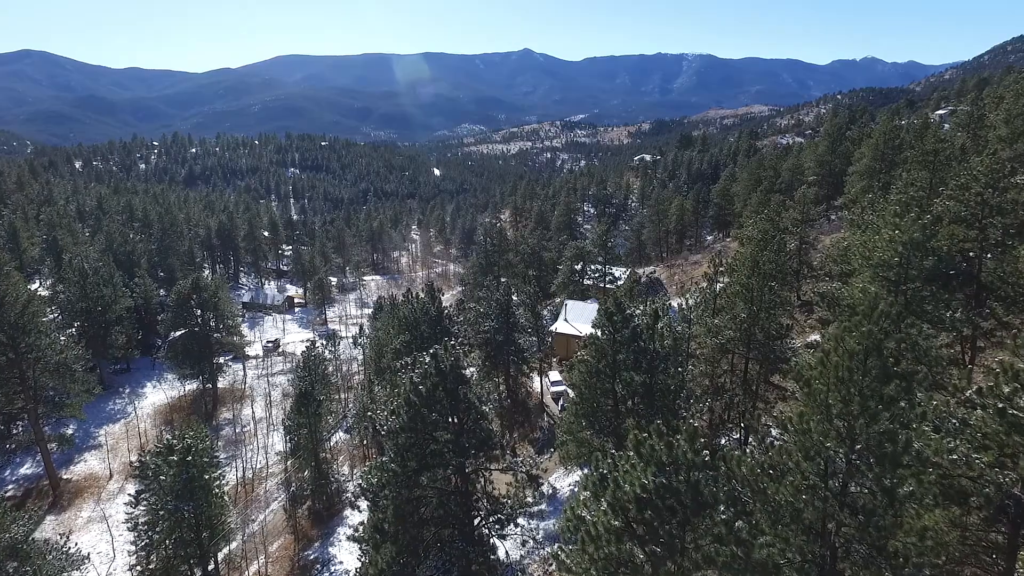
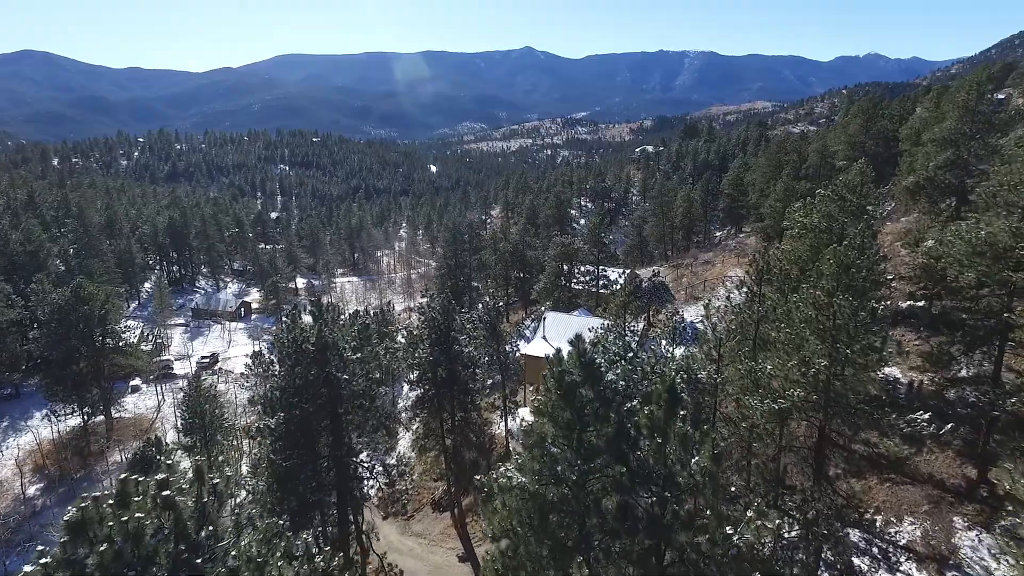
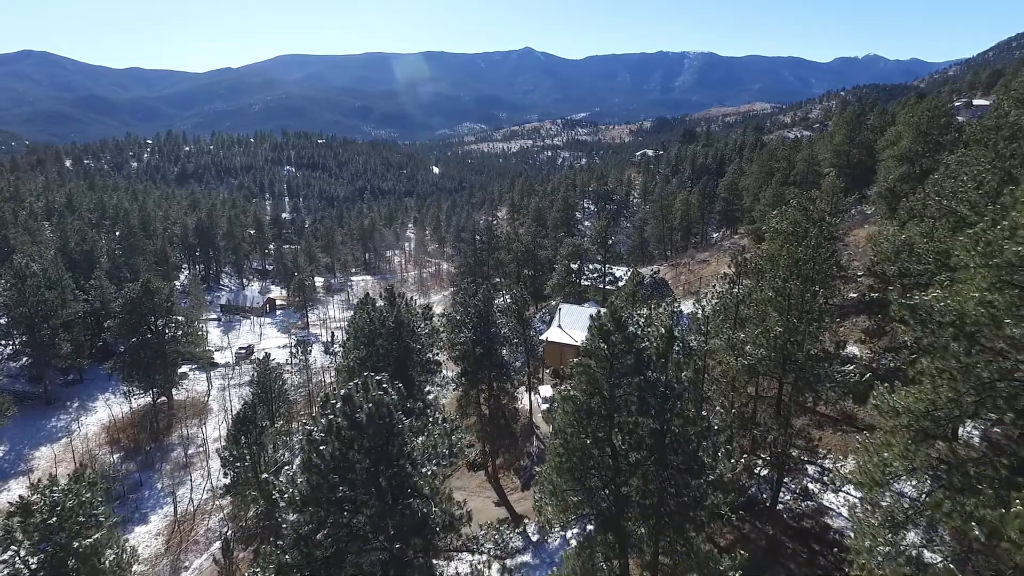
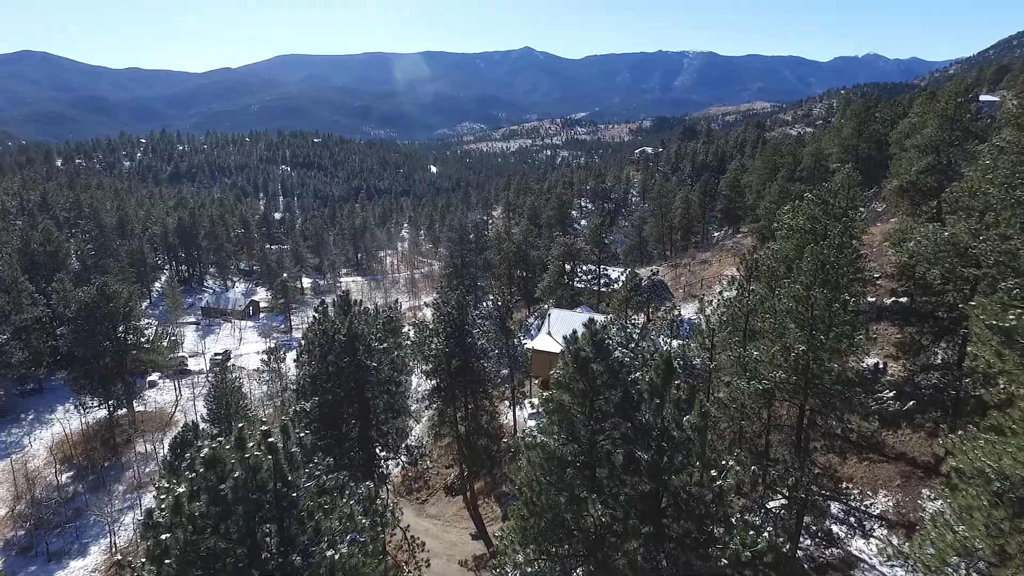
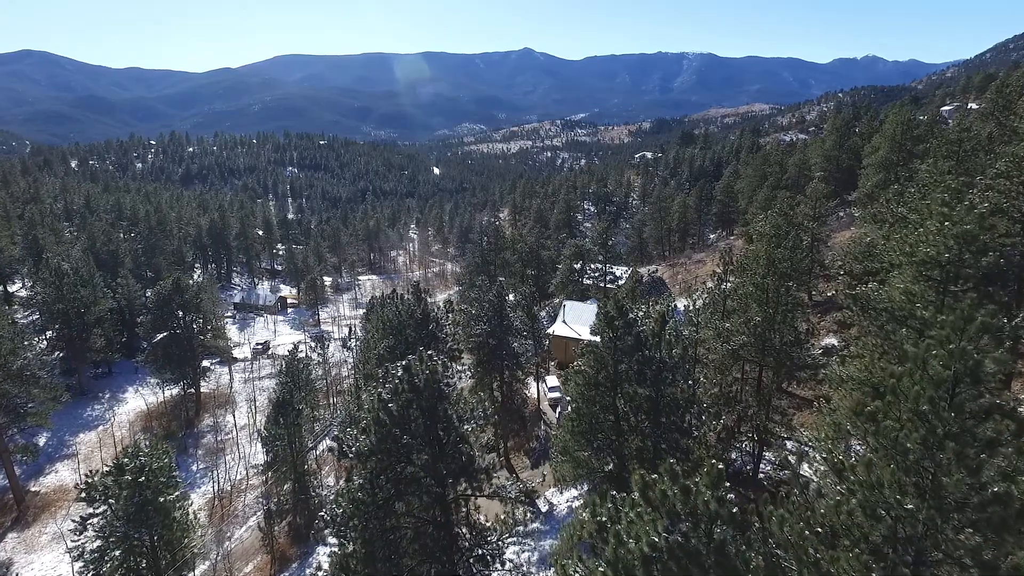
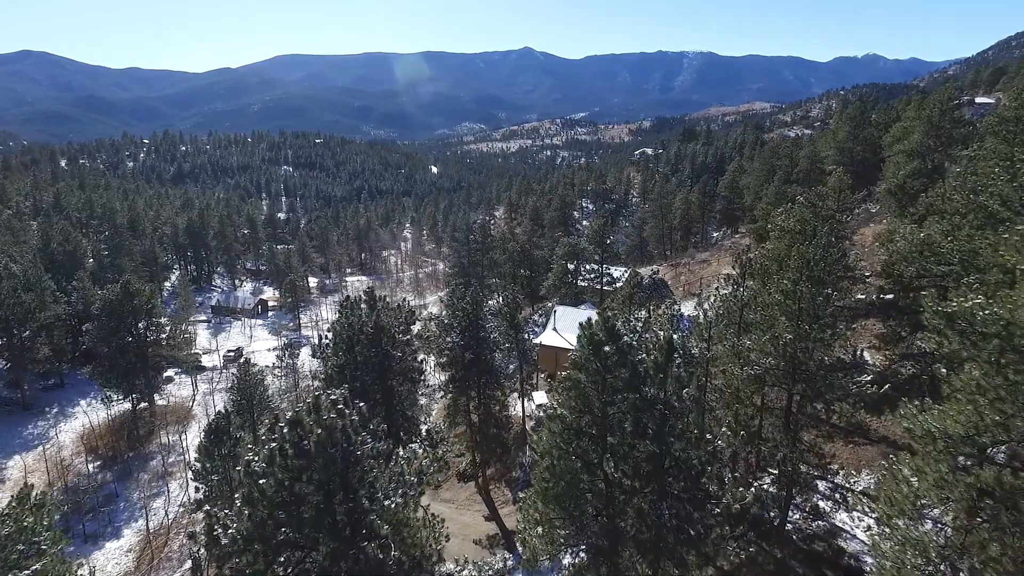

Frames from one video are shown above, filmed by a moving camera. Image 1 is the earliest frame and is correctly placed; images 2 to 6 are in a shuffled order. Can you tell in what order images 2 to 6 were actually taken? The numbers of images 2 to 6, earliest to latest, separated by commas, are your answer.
5, 3, 6, 4, 2
